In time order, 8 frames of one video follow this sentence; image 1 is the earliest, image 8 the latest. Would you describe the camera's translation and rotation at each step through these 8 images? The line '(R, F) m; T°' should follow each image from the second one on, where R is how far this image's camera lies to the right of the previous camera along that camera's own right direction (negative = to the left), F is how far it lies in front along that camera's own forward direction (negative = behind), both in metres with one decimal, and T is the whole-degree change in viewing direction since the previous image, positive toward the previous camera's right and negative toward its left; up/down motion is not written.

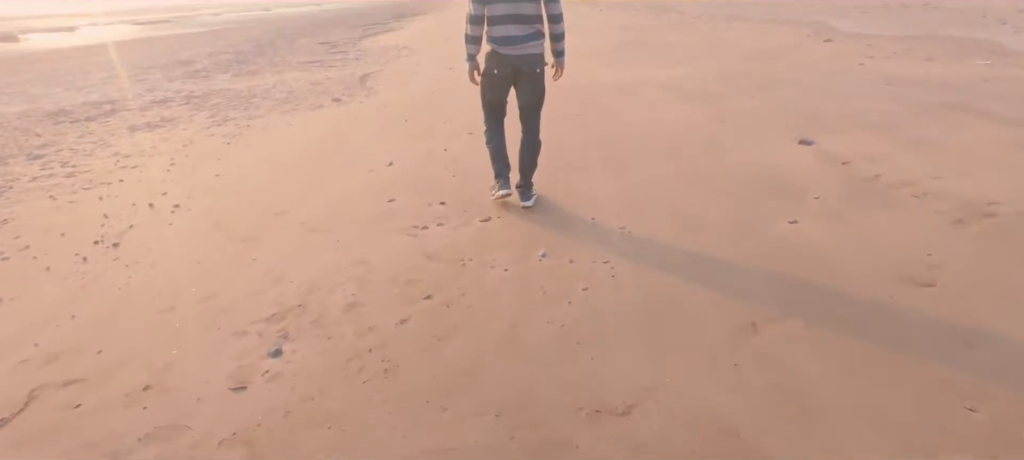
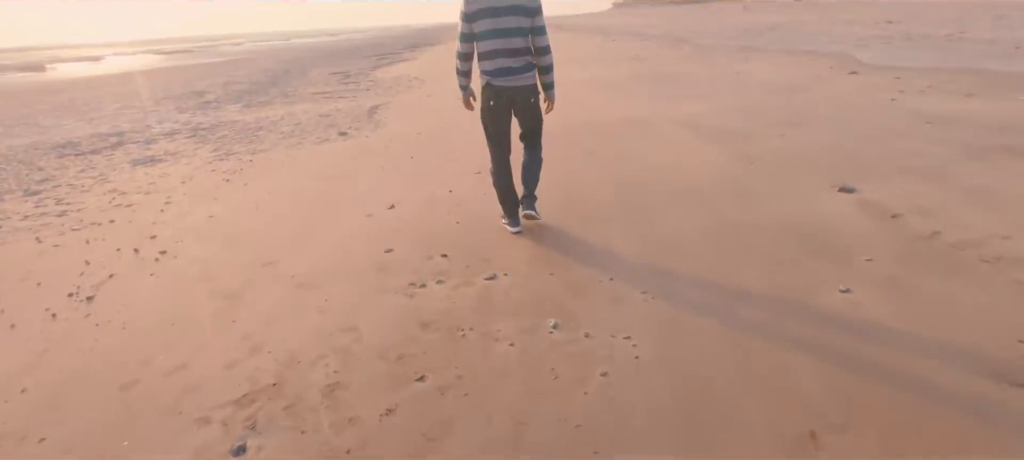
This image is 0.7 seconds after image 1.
(0.0, +0.3) m; -1°
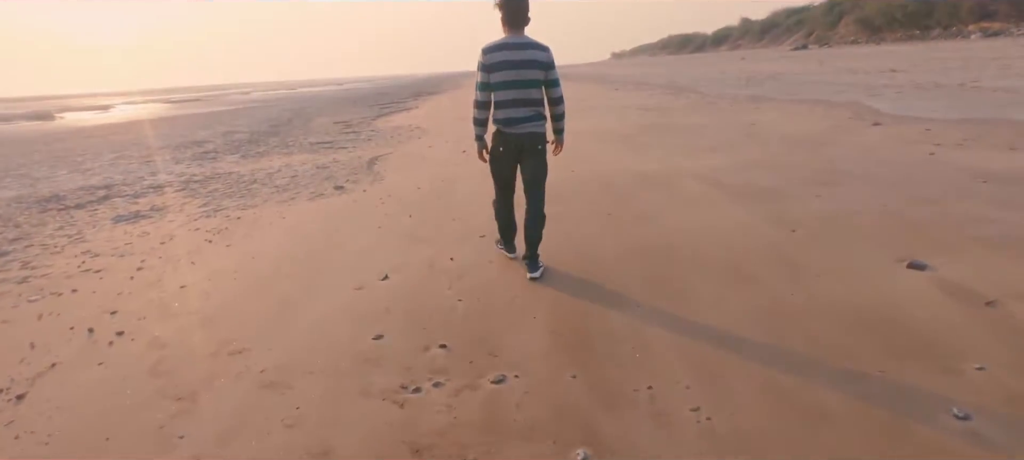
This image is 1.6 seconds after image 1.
(0.0, +0.5) m; 0°
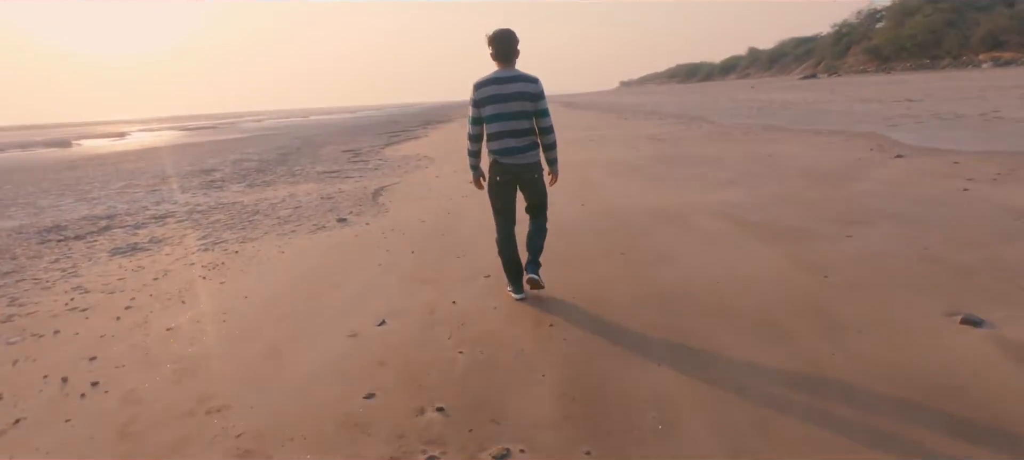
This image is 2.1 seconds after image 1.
(0.0, +0.3) m; -1°
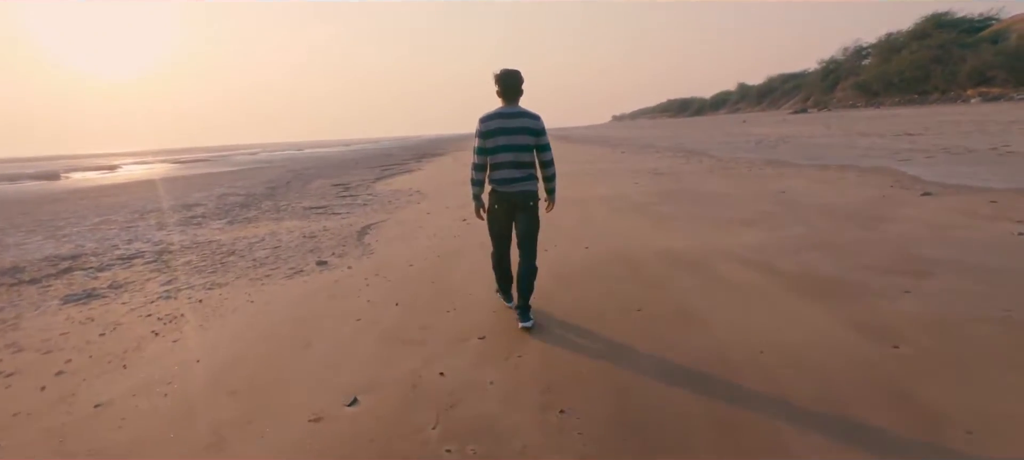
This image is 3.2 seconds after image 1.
(0.0, +0.6) m; +1°
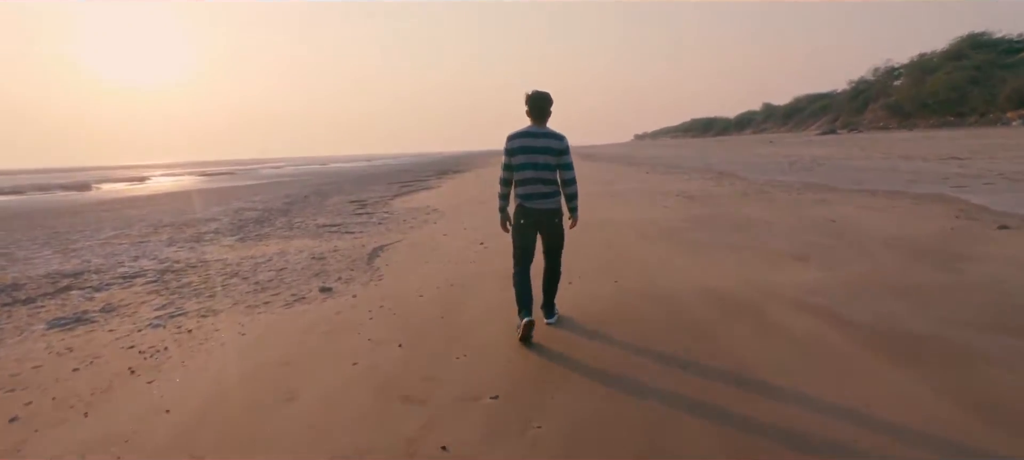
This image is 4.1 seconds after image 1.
(0.0, +0.6) m; -2°
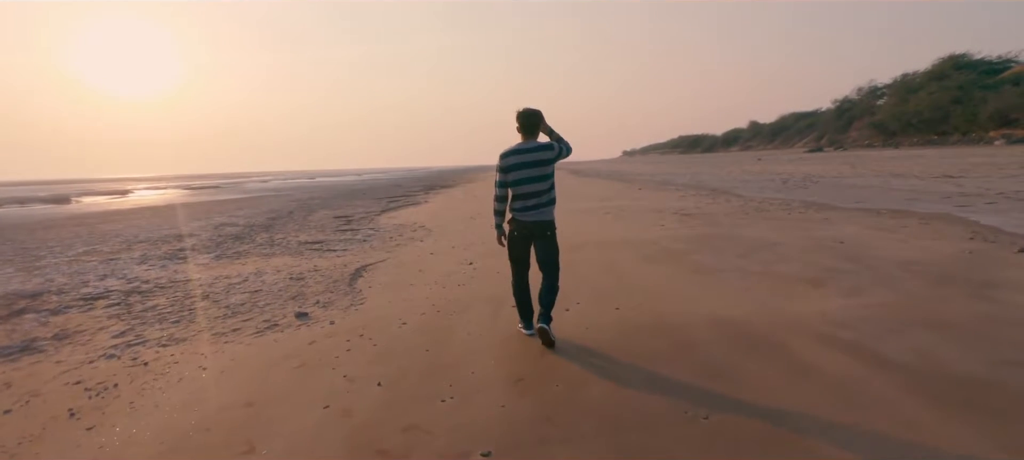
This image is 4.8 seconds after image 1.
(0.0, +0.4) m; +1°
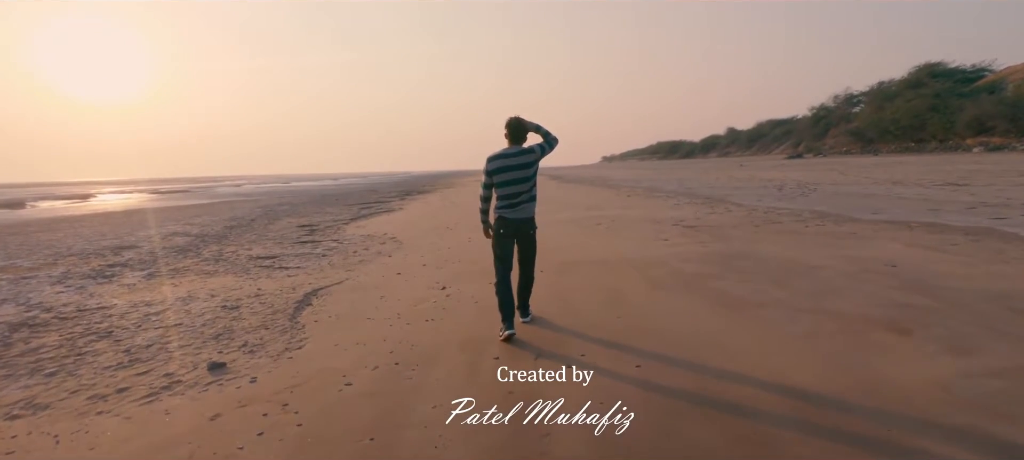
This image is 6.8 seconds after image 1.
(0.0, +1.3) m; +2°
